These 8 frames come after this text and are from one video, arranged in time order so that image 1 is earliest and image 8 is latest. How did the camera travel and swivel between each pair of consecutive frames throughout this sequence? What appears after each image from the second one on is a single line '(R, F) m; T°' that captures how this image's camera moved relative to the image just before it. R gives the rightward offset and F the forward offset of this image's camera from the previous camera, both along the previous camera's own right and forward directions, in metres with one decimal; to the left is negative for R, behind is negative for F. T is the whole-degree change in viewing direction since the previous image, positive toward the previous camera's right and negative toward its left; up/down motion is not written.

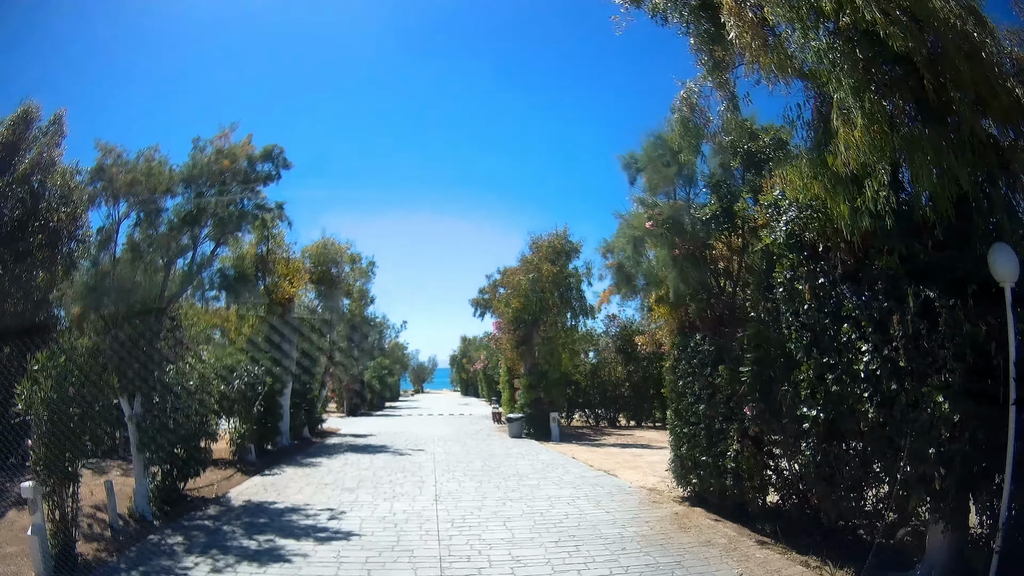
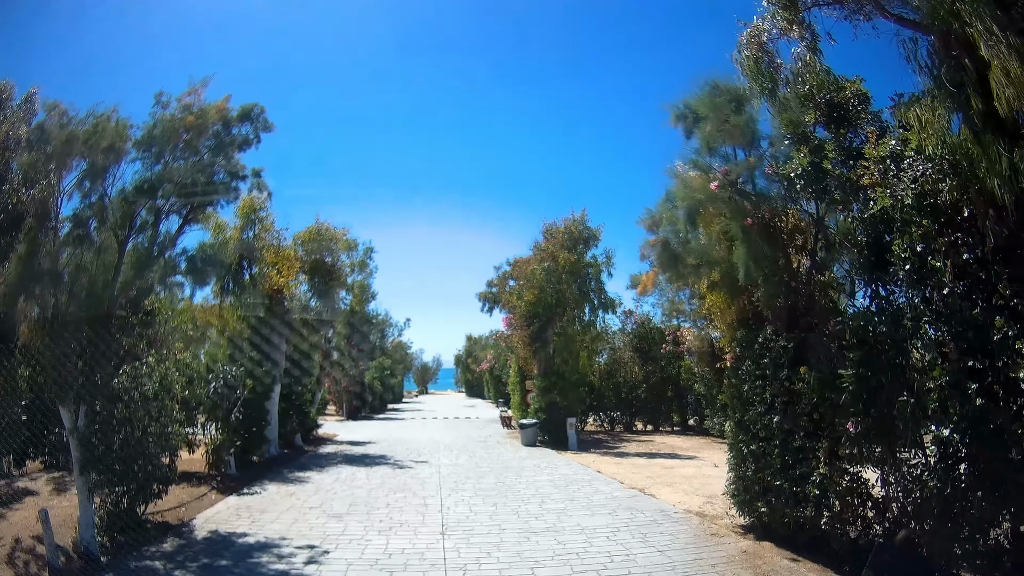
(-0.2, +1.5) m; 0°
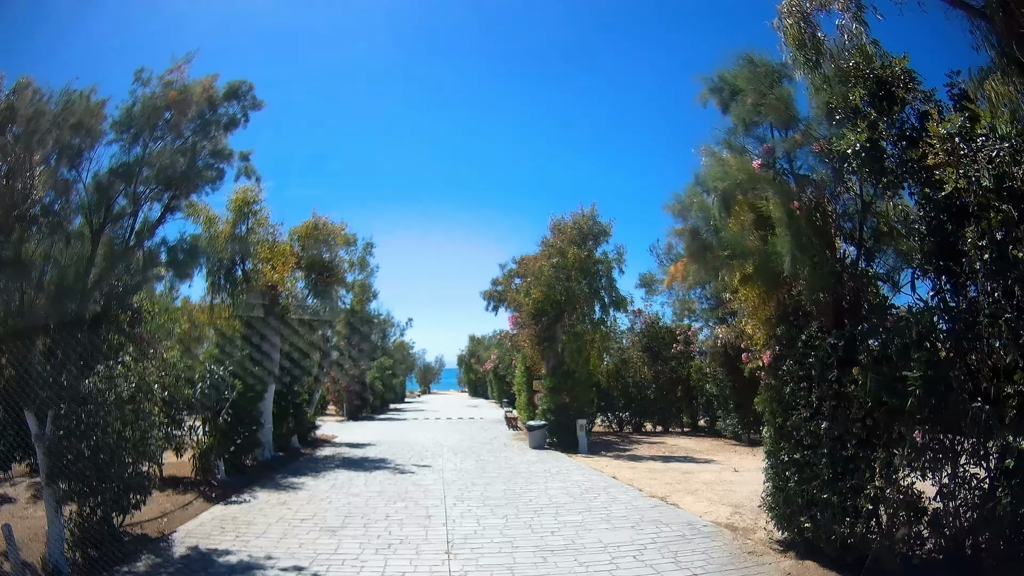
(-0.1, +0.7) m; 0°
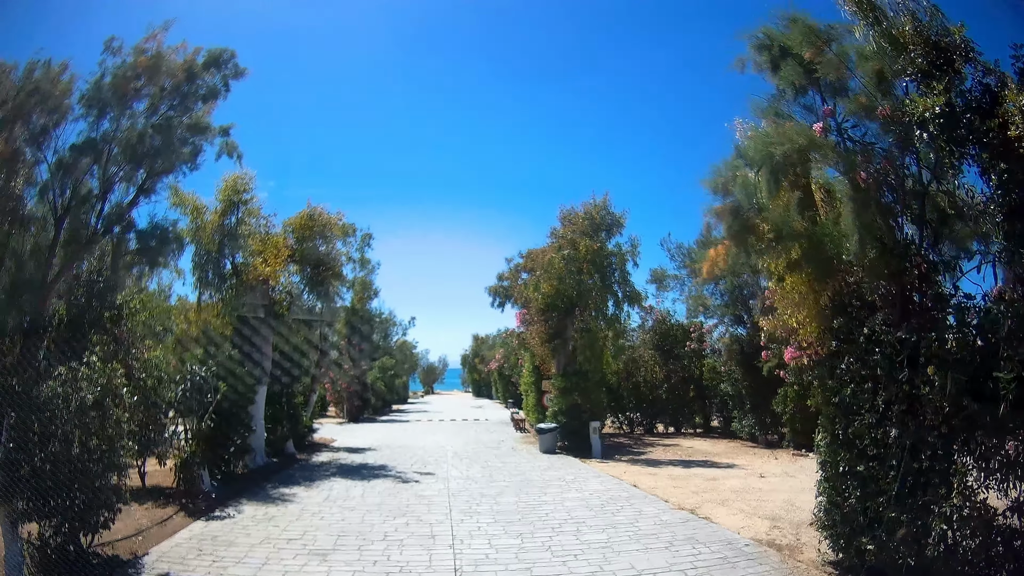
(-0.1, +0.8) m; 0°
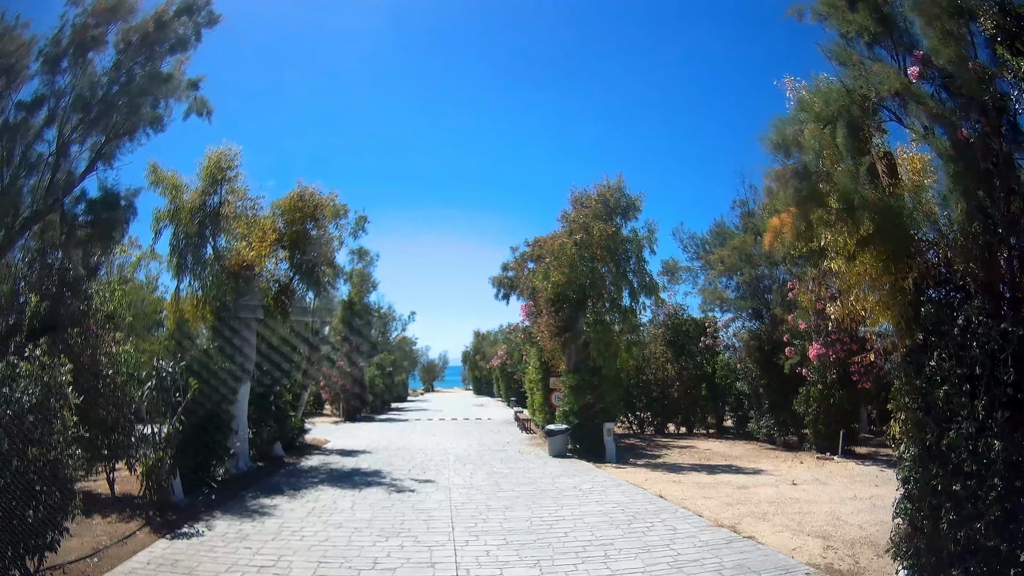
(-0.1, +1.0) m; 0°
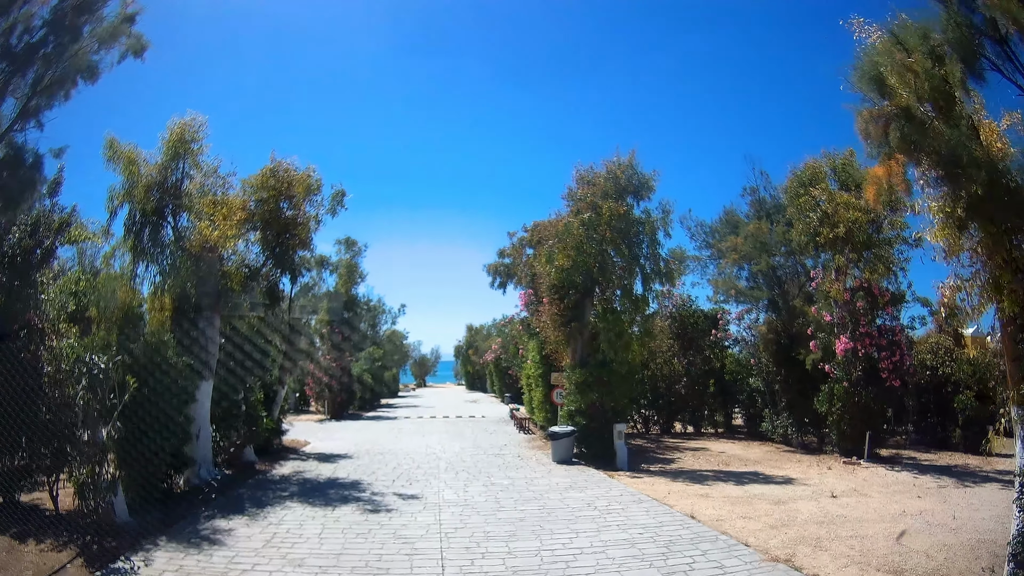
(-0.1, +1.3) m; +1°
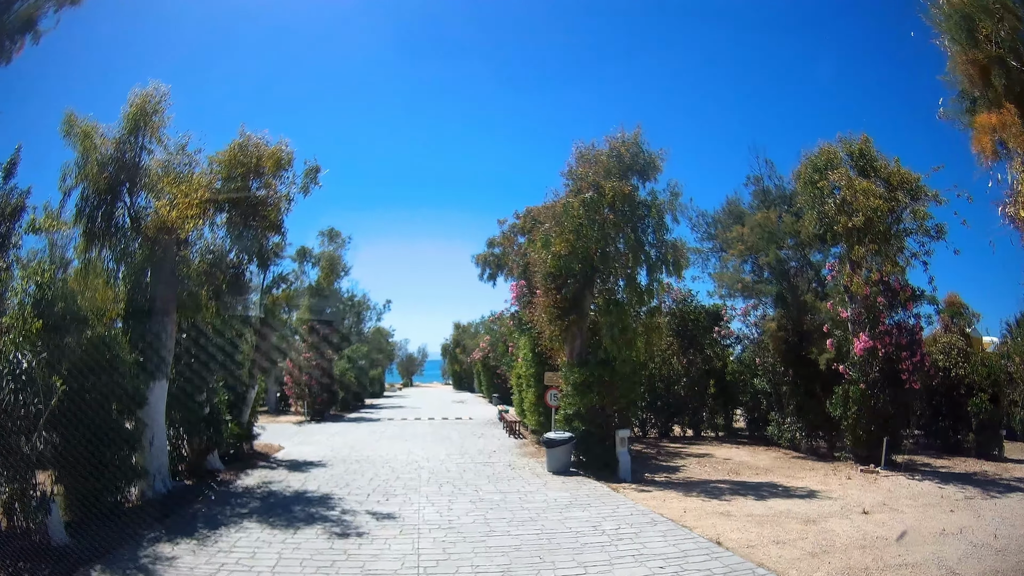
(-0.1, +1.1) m; +1°
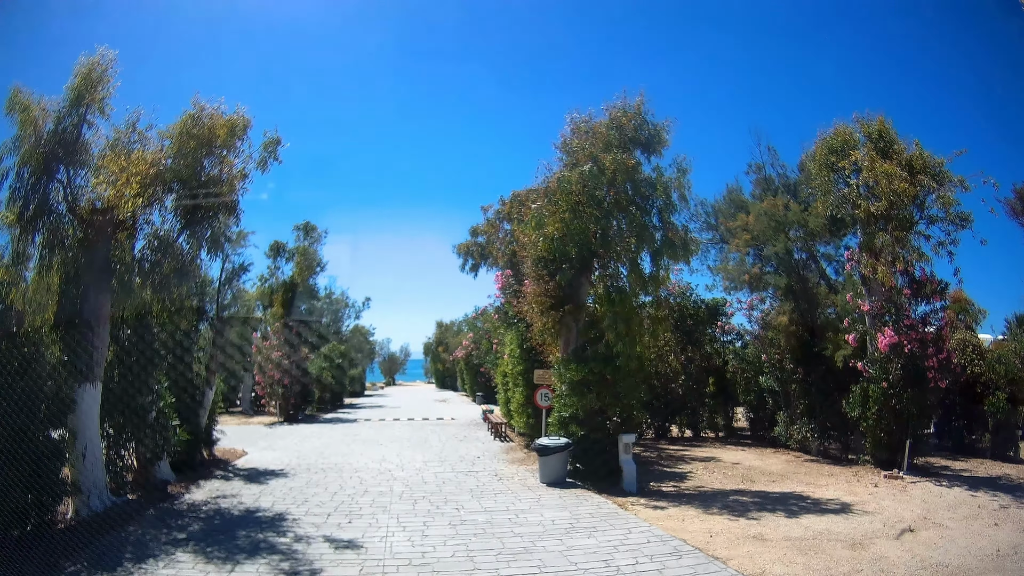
(0.0, +1.2) m; +1°
